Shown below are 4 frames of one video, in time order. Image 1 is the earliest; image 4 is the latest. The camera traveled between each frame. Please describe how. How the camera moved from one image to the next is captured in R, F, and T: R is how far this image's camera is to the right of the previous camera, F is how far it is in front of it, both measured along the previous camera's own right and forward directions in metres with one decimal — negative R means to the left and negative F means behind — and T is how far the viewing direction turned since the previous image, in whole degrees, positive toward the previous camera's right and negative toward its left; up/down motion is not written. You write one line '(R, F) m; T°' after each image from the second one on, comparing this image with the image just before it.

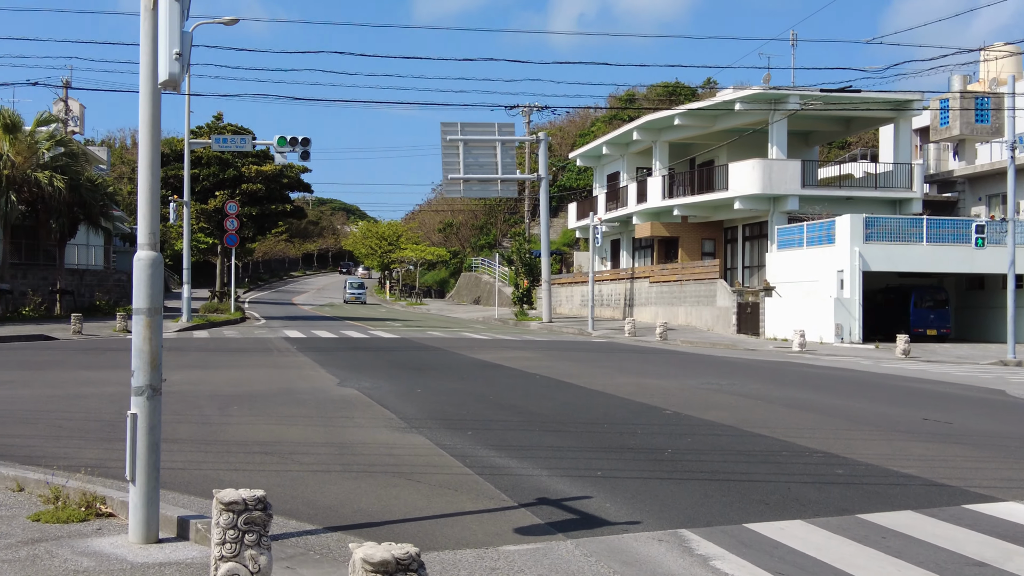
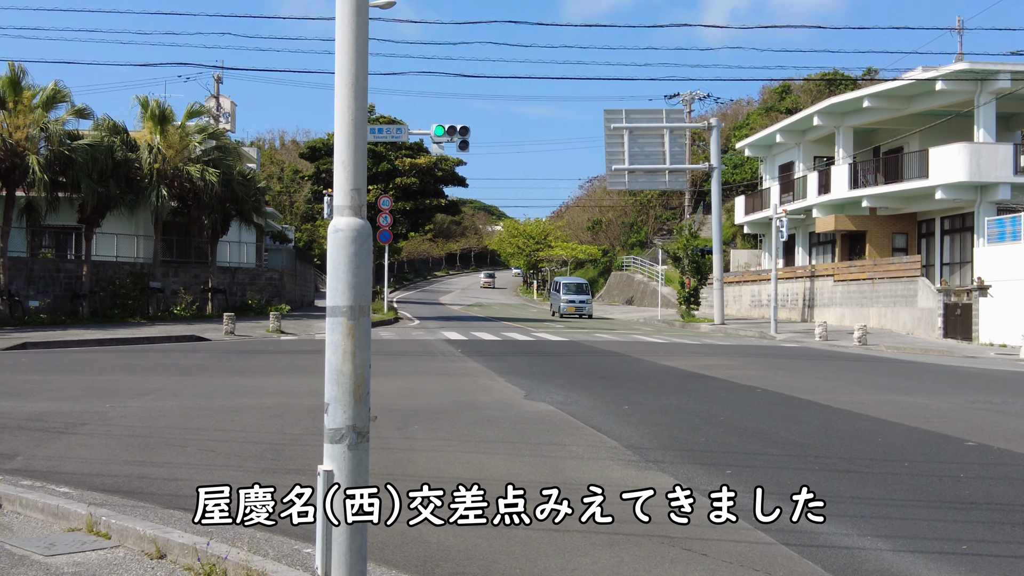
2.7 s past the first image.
(-1.3, +2.4) m; -9°
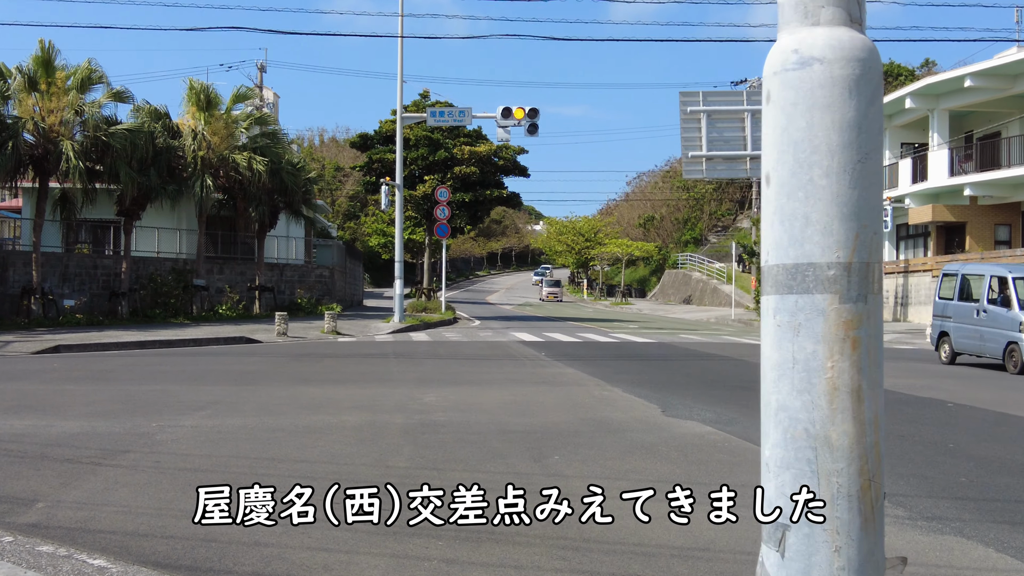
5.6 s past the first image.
(-1.2, +2.3) m; -2°
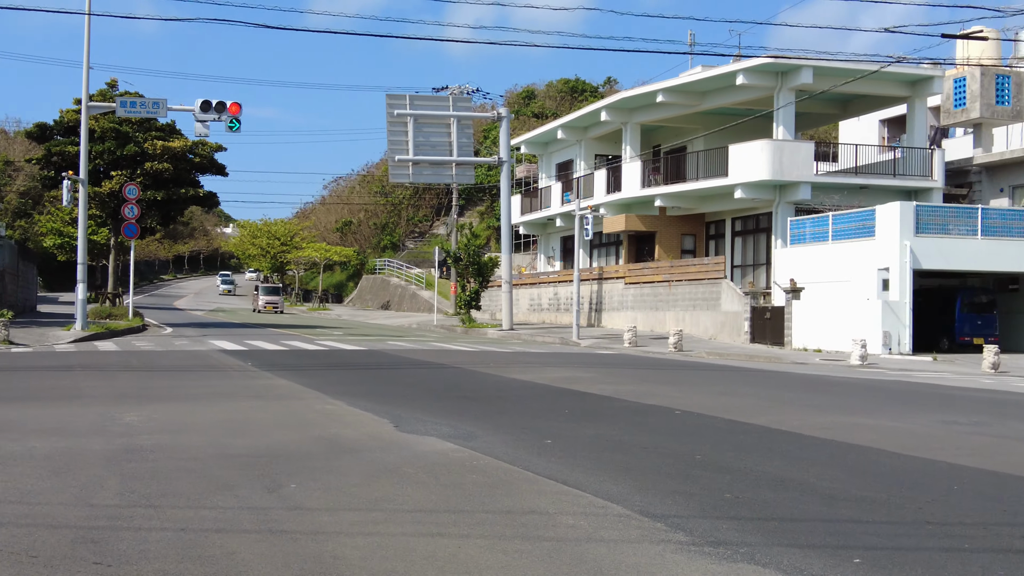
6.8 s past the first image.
(-0.4, +0.9) m; +21°
